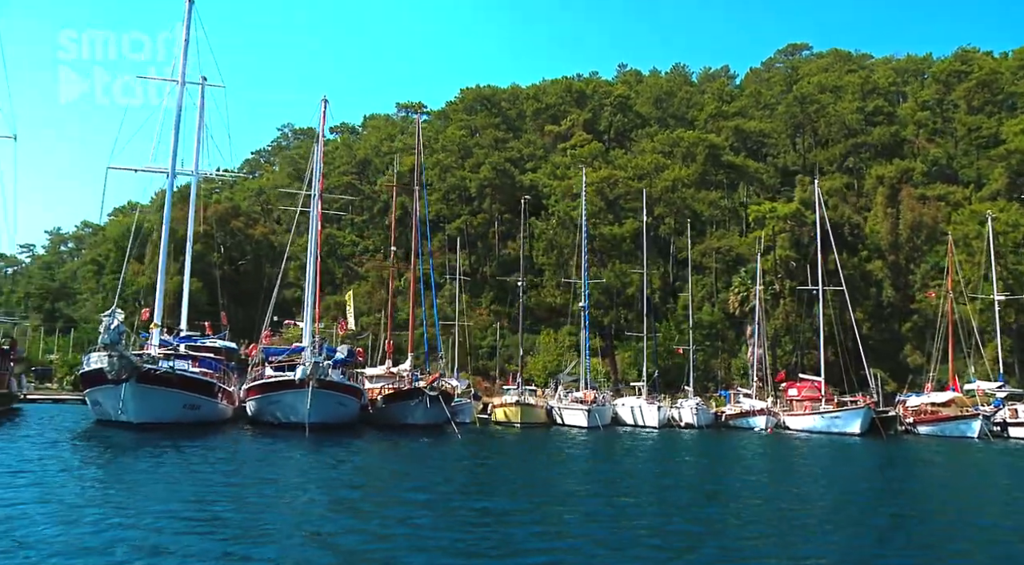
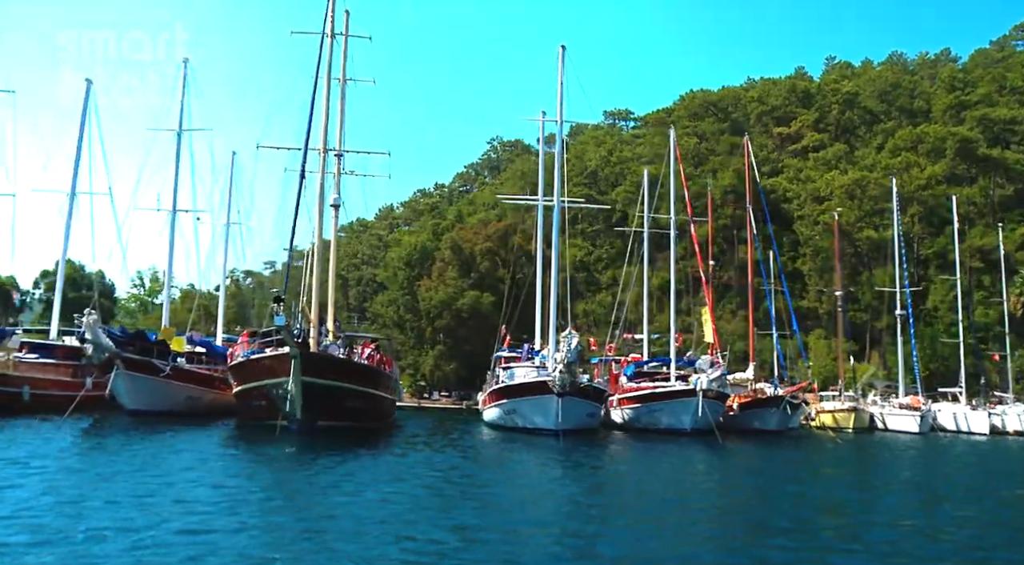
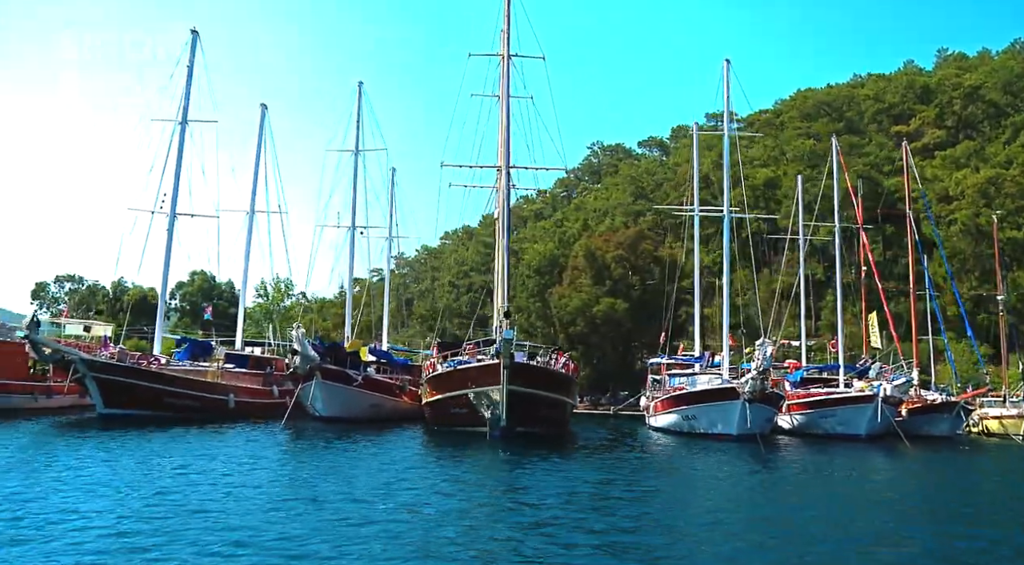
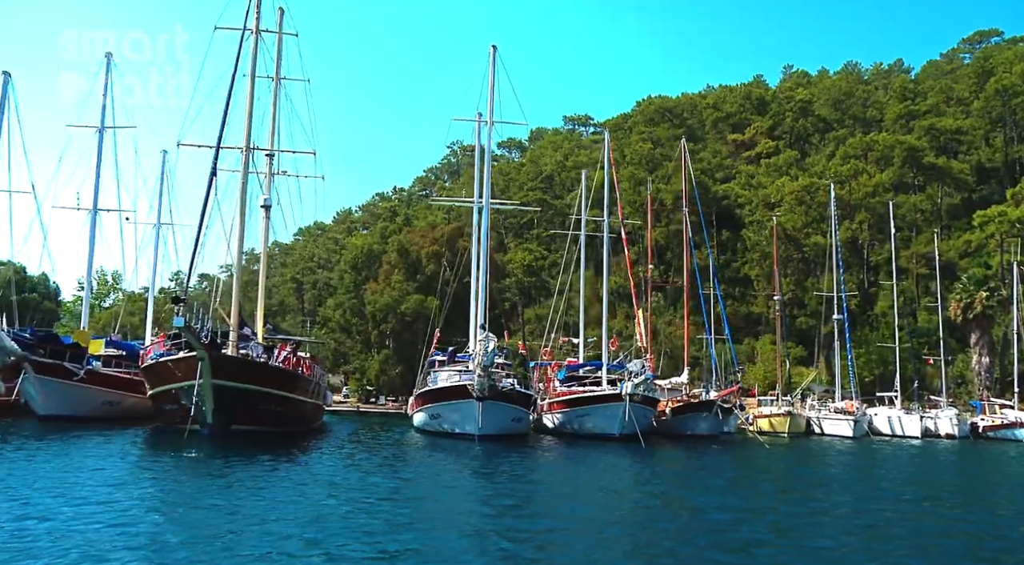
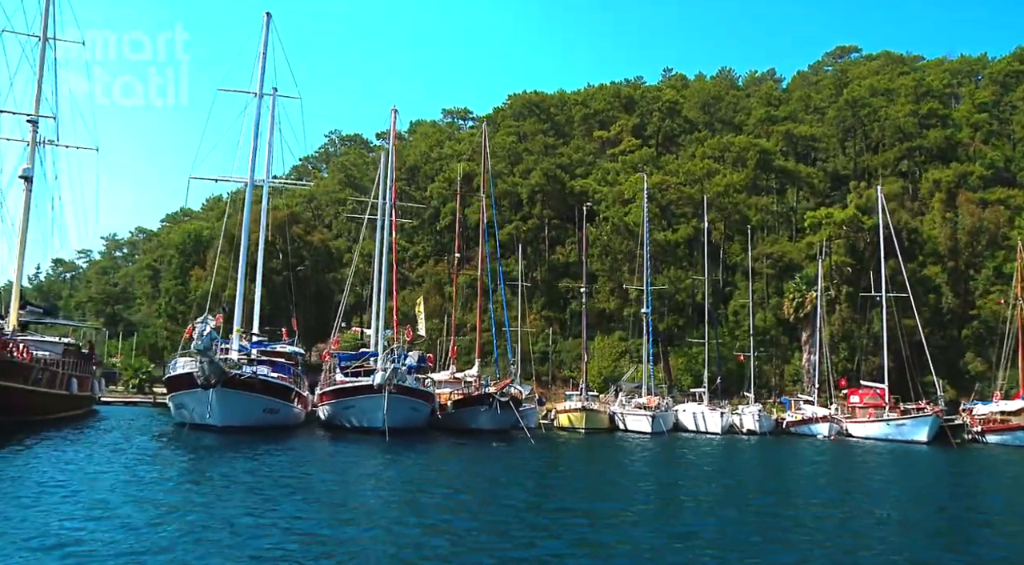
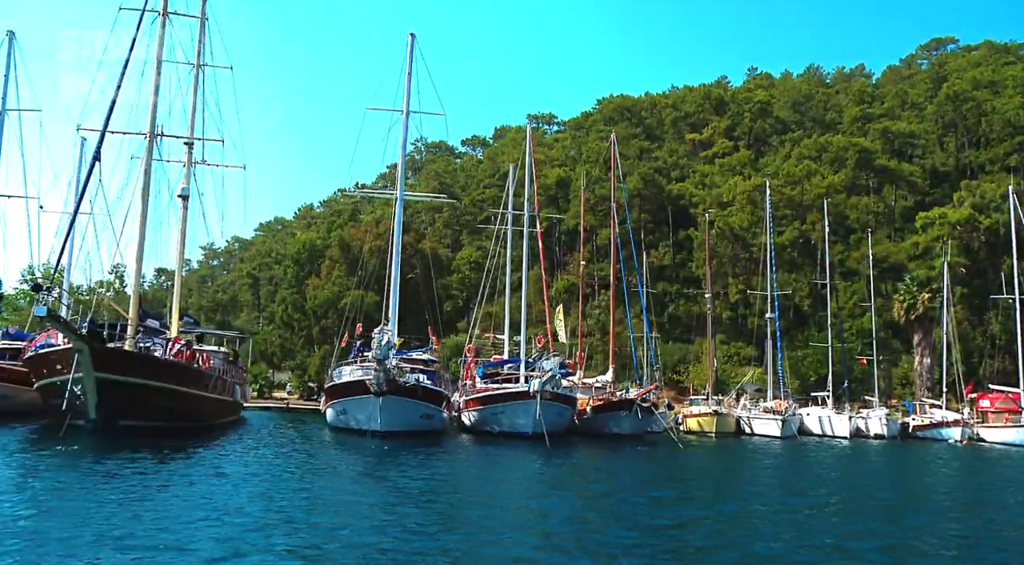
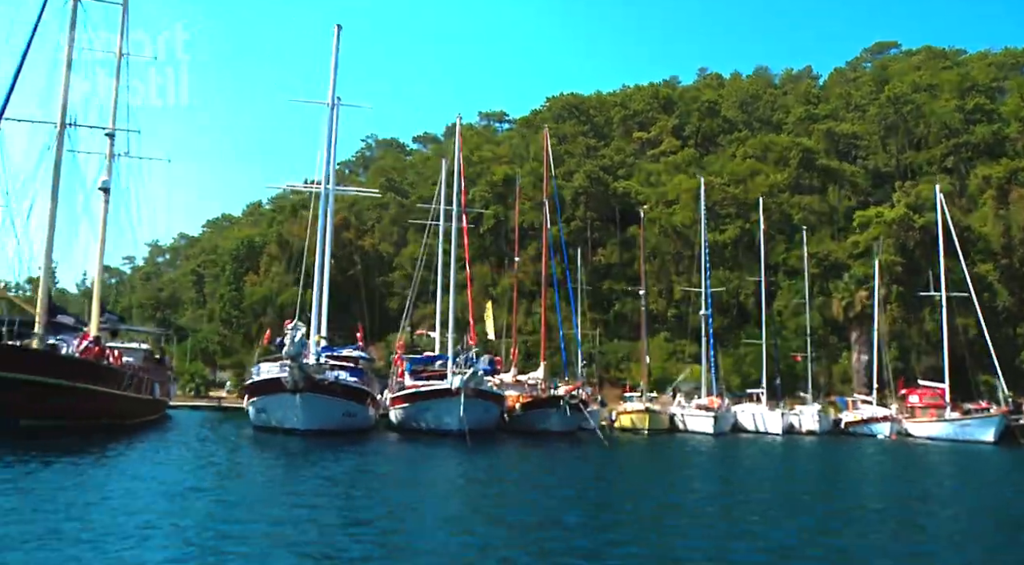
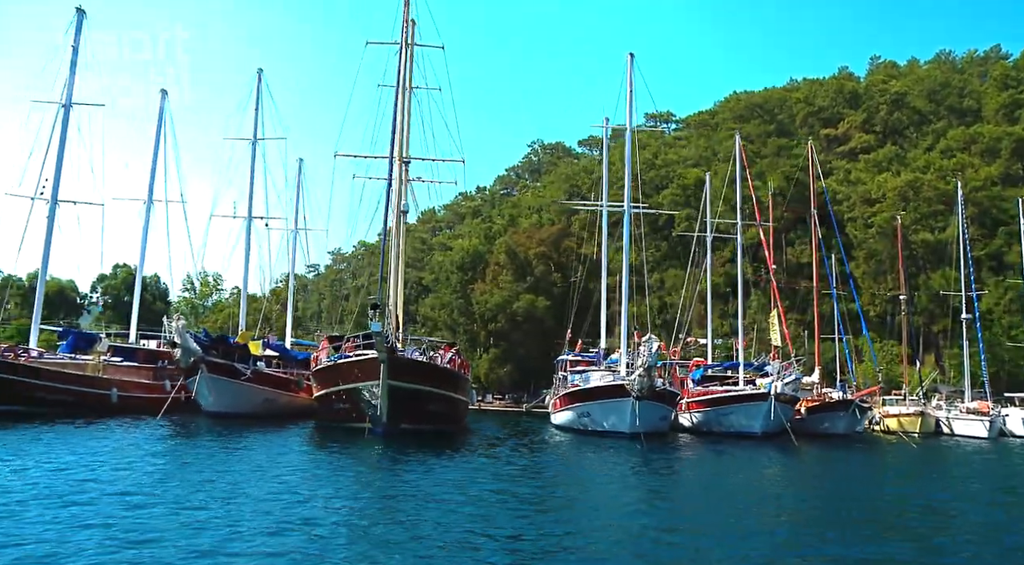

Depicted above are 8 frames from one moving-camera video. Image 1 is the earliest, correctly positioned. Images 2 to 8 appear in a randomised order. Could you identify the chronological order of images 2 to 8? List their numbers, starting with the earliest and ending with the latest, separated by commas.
5, 7, 6, 4, 2, 8, 3
